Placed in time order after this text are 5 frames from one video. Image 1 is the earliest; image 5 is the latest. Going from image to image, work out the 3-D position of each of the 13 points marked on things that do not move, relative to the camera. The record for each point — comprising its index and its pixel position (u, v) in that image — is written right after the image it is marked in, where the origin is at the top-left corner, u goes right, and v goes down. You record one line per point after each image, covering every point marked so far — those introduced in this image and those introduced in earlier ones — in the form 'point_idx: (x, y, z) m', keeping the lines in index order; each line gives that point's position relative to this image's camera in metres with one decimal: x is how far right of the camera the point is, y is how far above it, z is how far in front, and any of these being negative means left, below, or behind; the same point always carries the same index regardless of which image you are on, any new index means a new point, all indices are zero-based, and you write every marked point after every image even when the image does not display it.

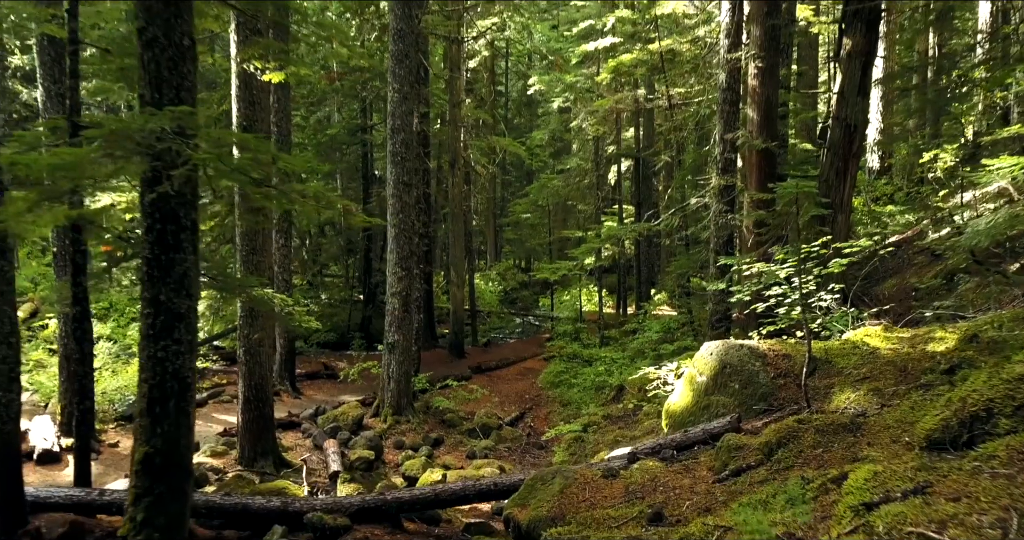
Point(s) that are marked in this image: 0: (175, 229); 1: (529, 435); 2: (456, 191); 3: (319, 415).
0: (-2.3, +0.3, +3.8) m
1: (+0.3, -3.0, +10.3) m
2: (-1.6, +2.3, +16.6) m
3: (-3.4, -2.6, +10.0) m
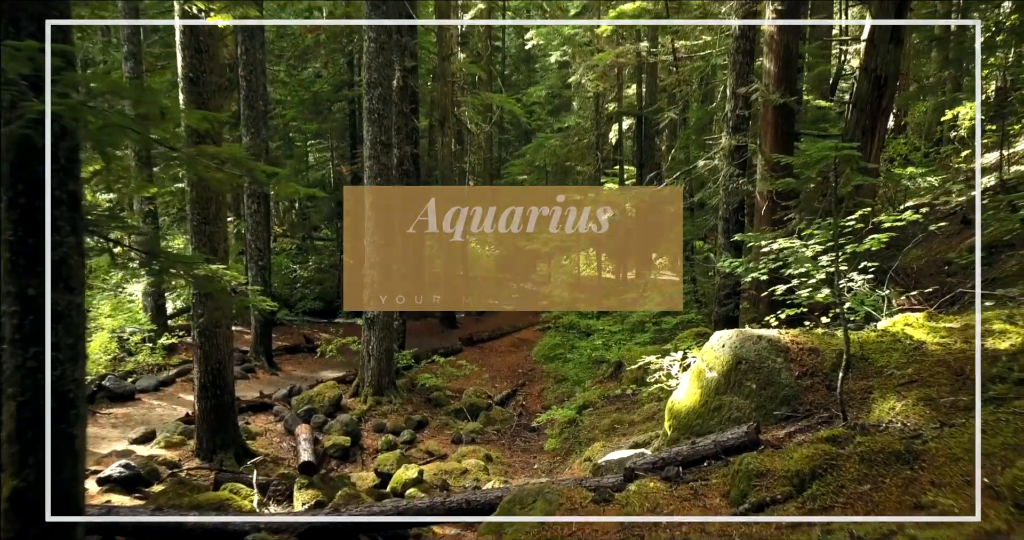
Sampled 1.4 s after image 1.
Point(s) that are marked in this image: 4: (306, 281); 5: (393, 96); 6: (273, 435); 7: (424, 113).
0: (-2.4, +0.3, +2.9) m
1: (+0.1, -2.5, +9.7) m
2: (-1.7, +3.2, +15.6) m
3: (-3.6, -2.1, +9.3) m
4: (-6.4, -0.3, +18.0) m
5: (-2.0, +2.9, +9.3) m
6: (-3.4, -2.3, +8.1) m
7: (-2.9, +5.1, +18.3) m
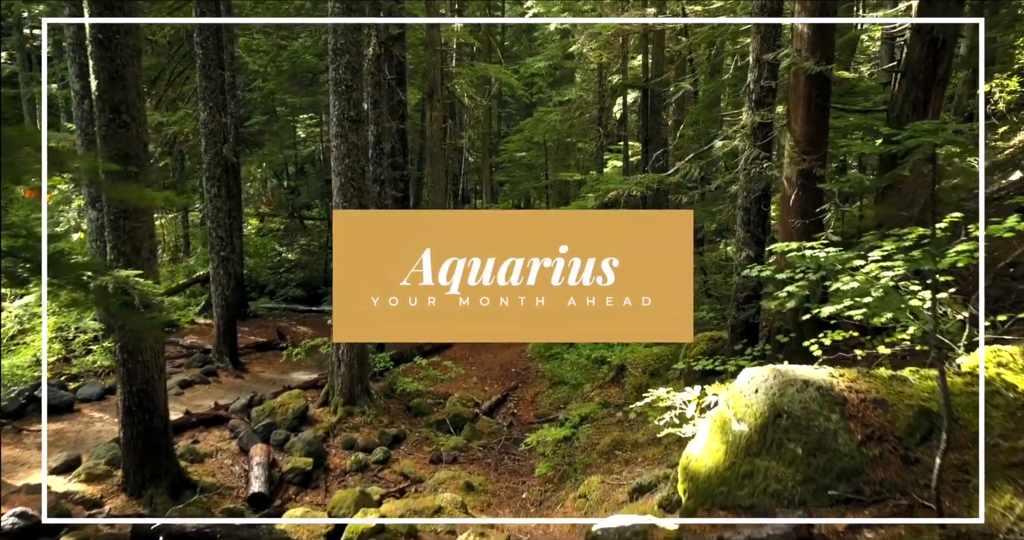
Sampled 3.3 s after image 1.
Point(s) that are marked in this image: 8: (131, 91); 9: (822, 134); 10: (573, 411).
0: (-2.6, +0.1, +1.8) m
1: (0.0, -2.4, +8.7) m
2: (-1.9, +3.6, +14.4) m
3: (-3.8, -2.0, +8.3) m
4: (-6.6, +0.1, +16.9) m
5: (-2.1, +2.9, +8.1) m
6: (-3.6, -2.3, +7.1) m
7: (-3.0, +5.5, +17.0) m
8: (-3.6, +1.7, +5.4) m
9: (+3.4, +1.5, +6.2) m
10: (+0.9, -2.1, +8.6) m
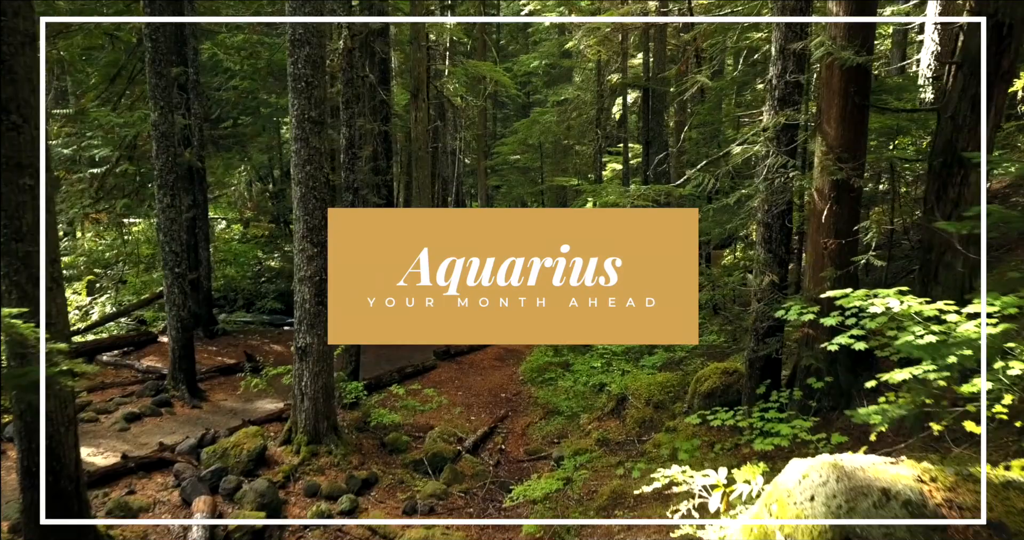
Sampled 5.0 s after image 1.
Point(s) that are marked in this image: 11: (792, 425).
0: (-2.8, -0.1, +0.9) m
1: (-0.2, -2.6, +7.7) m
2: (-2.1, +3.3, +13.4) m
3: (-4.0, -2.3, +7.3) m
4: (-6.8, -0.1, +15.9) m
5: (-2.3, +2.7, +7.1) m
6: (-3.8, -2.6, +6.1) m
7: (-3.2, +5.3, +16.0) m
8: (-3.8, +1.4, +4.4) m
9: (+3.2, +1.2, +5.2) m
10: (+0.7, -2.4, +7.6) m
11: (+2.4, -1.3, +4.9) m
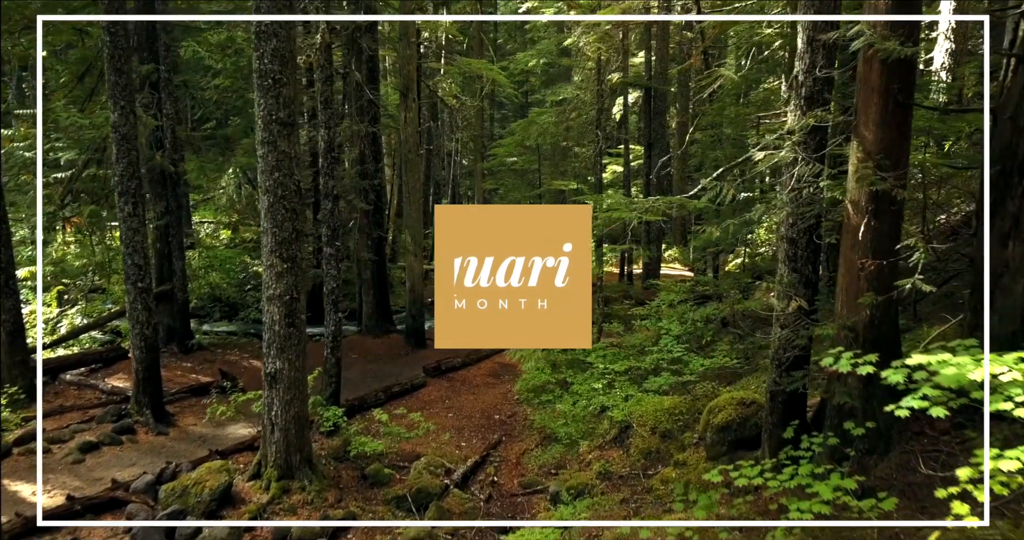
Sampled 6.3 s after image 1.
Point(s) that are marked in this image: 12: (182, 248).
0: (-2.9, -0.3, +0.2) m
1: (-0.3, -2.8, +7.0) m
2: (-2.2, +3.1, +12.7) m
3: (-4.1, -2.5, +6.6) m
4: (-6.9, -0.3, +15.2) m
5: (-2.4, +2.5, +6.4) m
6: (-3.9, -2.8, +5.4) m
7: (-3.3, +5.0, +15.3) m
8: (-3.9, +1.2, +3.7) m
9: (+3.1, +1.0, +4.5) m
10: (+0.7, -2.6, +6.9) m
11: (+2.3, -1.5, +4.2) m
12: (-6.2, +0.4, +10.7) m
